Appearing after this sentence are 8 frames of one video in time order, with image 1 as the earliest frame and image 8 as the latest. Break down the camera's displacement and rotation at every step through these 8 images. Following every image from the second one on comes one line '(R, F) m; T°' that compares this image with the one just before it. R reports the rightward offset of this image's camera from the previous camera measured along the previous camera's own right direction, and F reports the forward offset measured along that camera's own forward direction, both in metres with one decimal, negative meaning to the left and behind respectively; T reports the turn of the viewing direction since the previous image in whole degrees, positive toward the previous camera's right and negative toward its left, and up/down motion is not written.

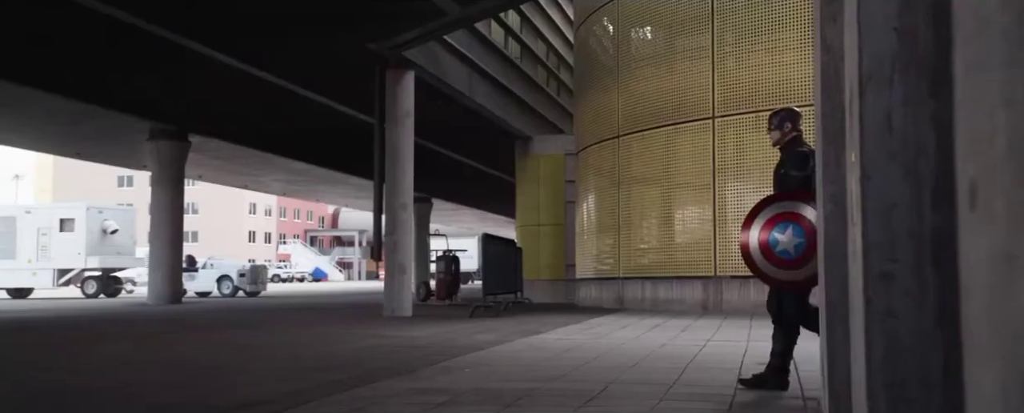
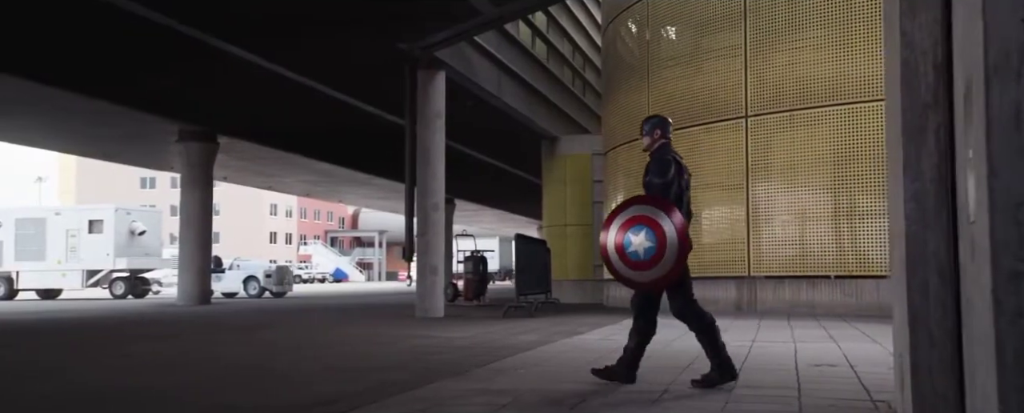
(-0.4, +0.1) m; -1°
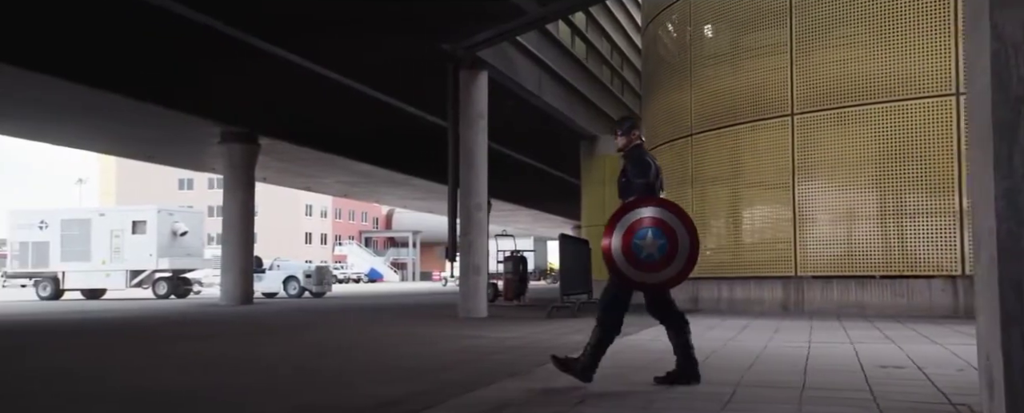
(-0.3, +0.1) m; -2°
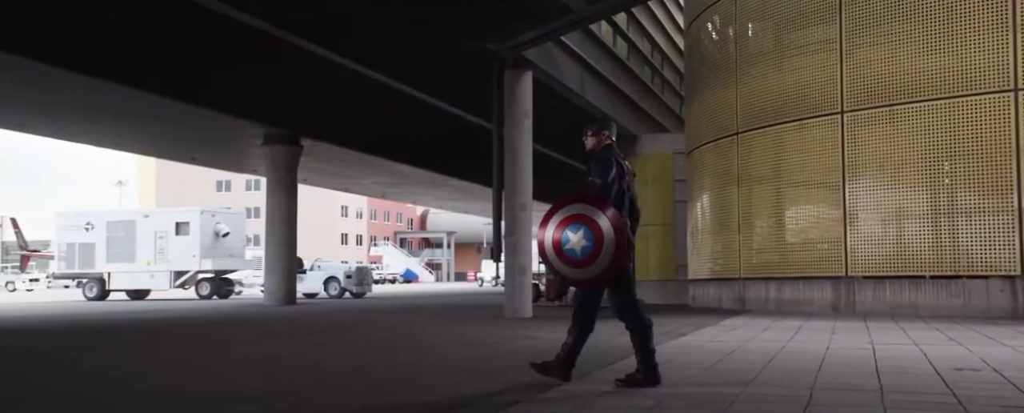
(-0.4, +0.1) m; -2°
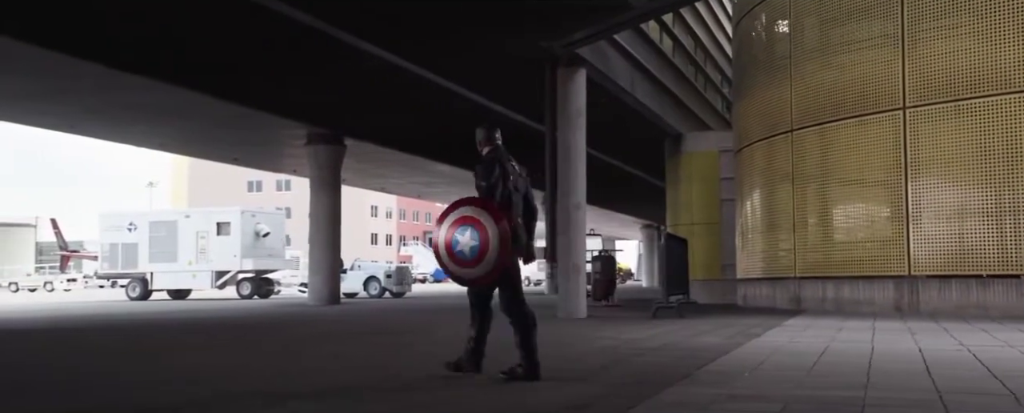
(-0.9, +0.1) m; -1°
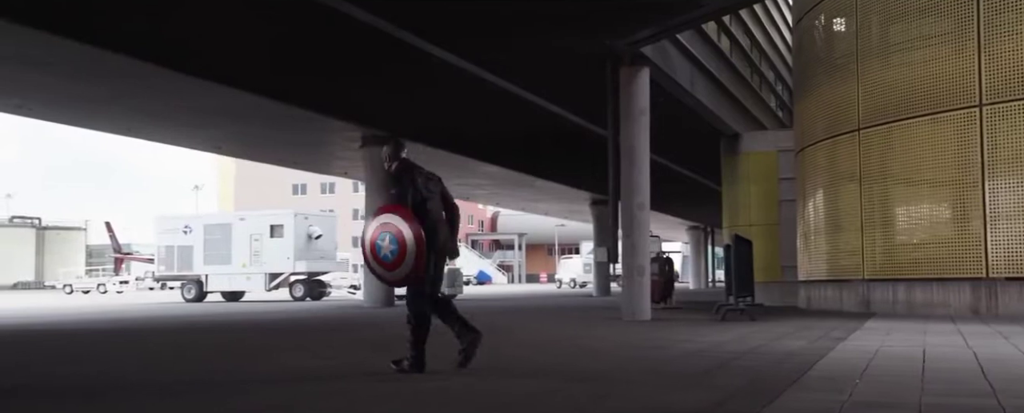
(-0.7, +0.1) m; -2°
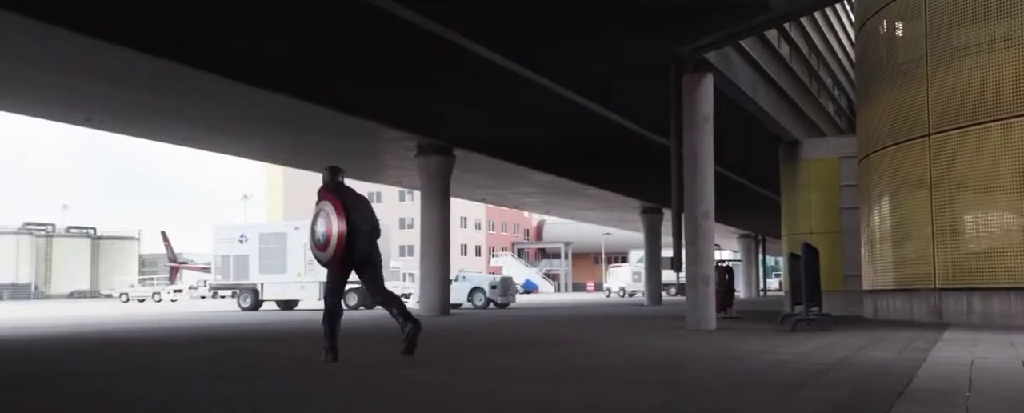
(-0.6, +0.1) m; -3°
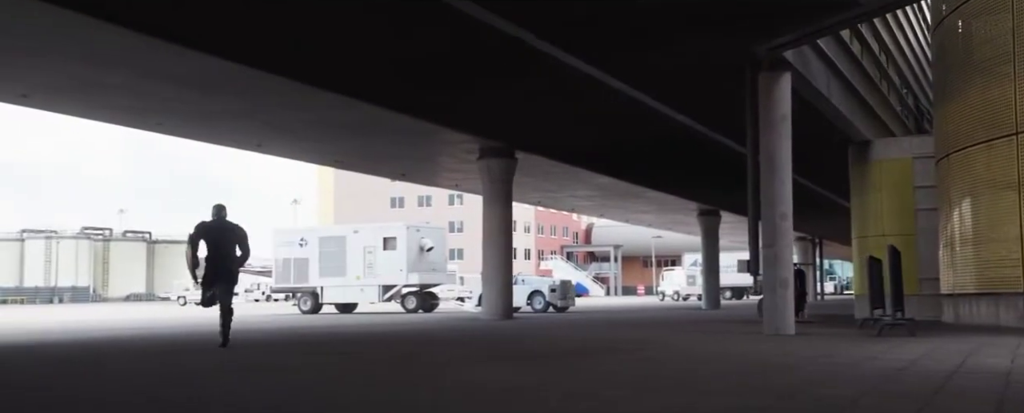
(-0.8, +0.2) m; -2°
